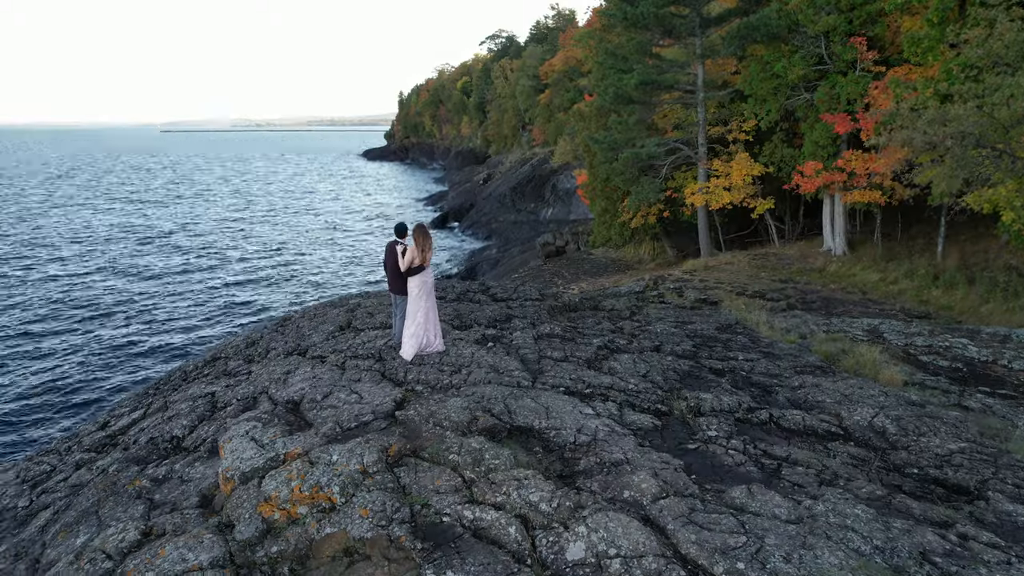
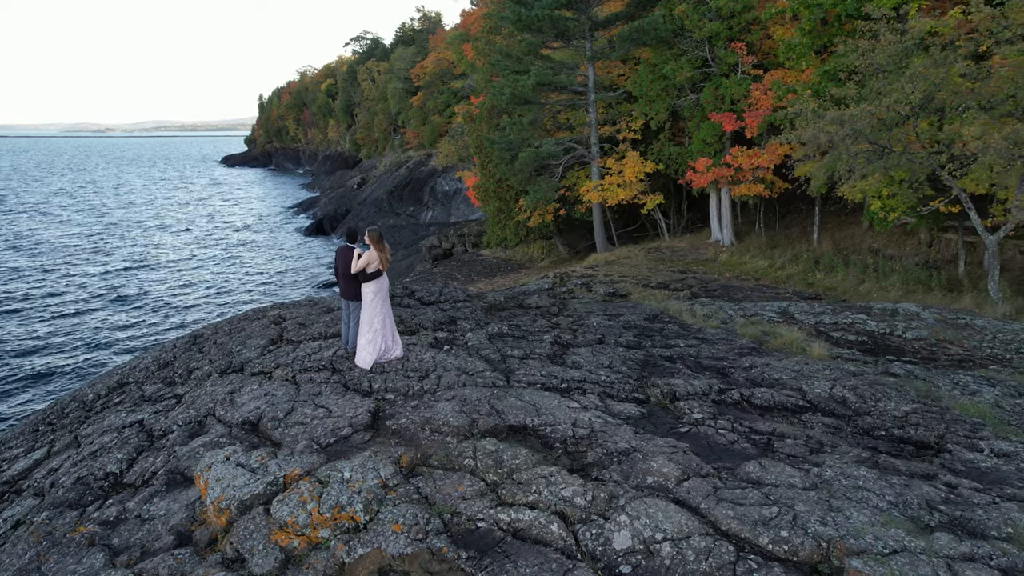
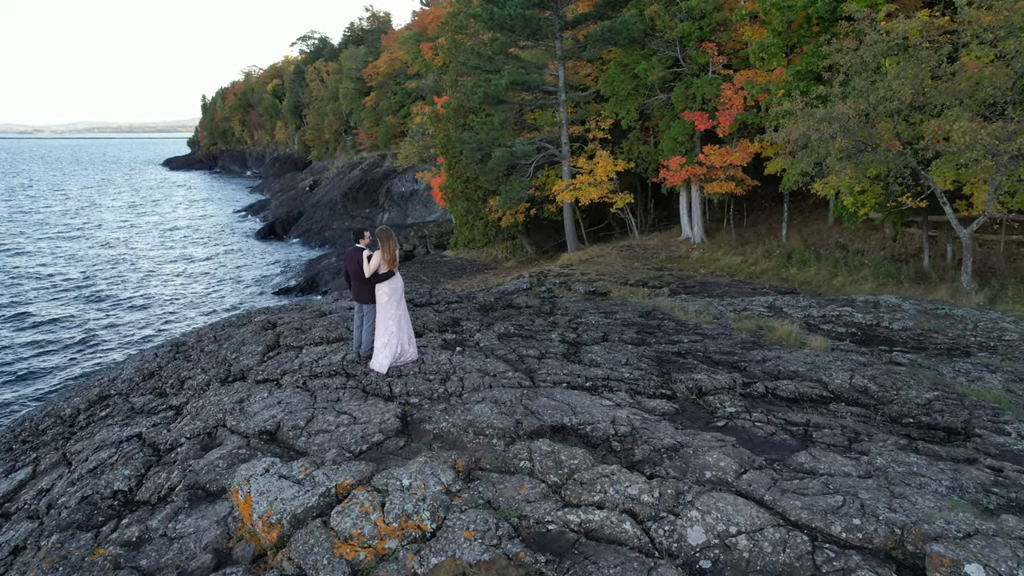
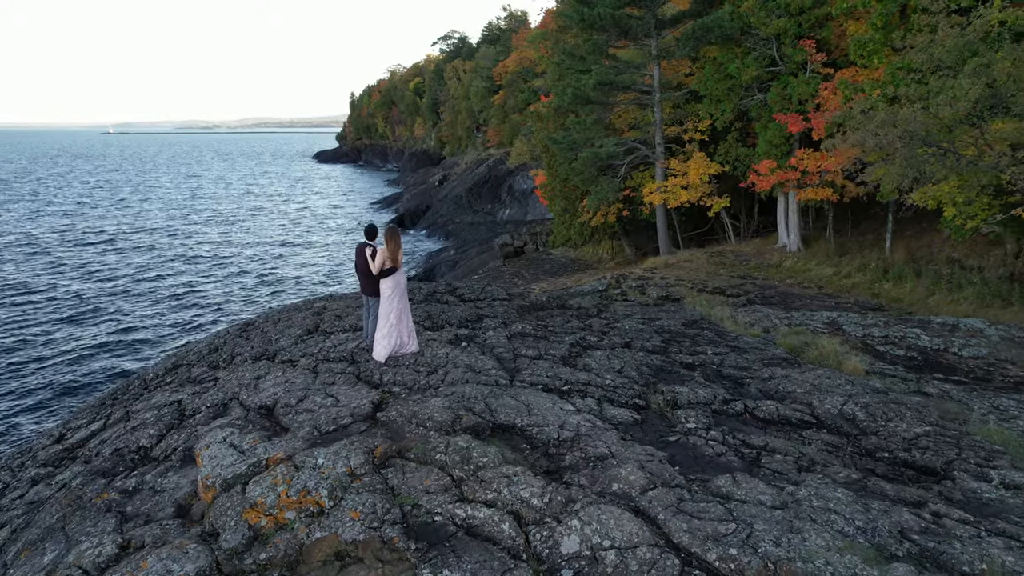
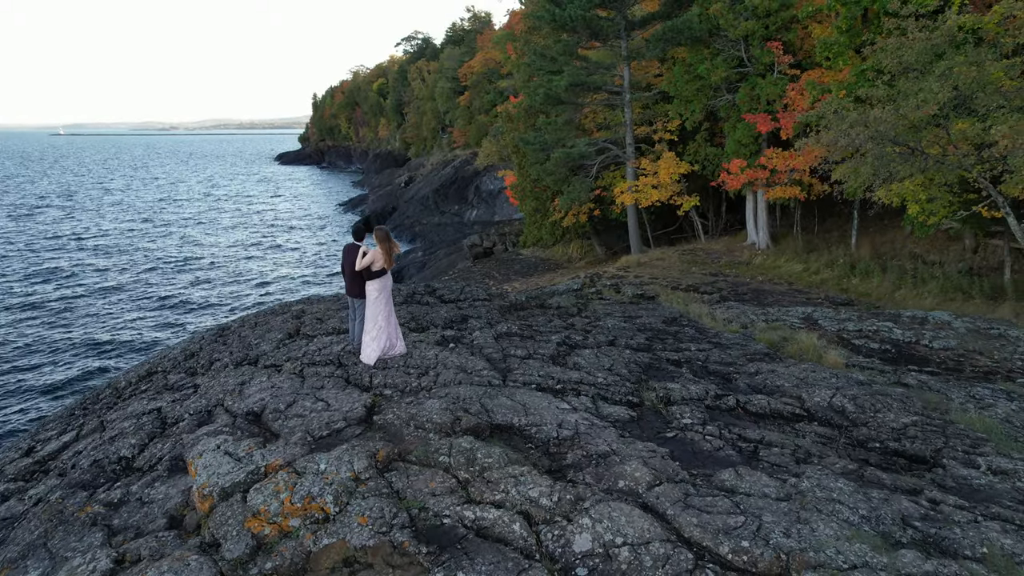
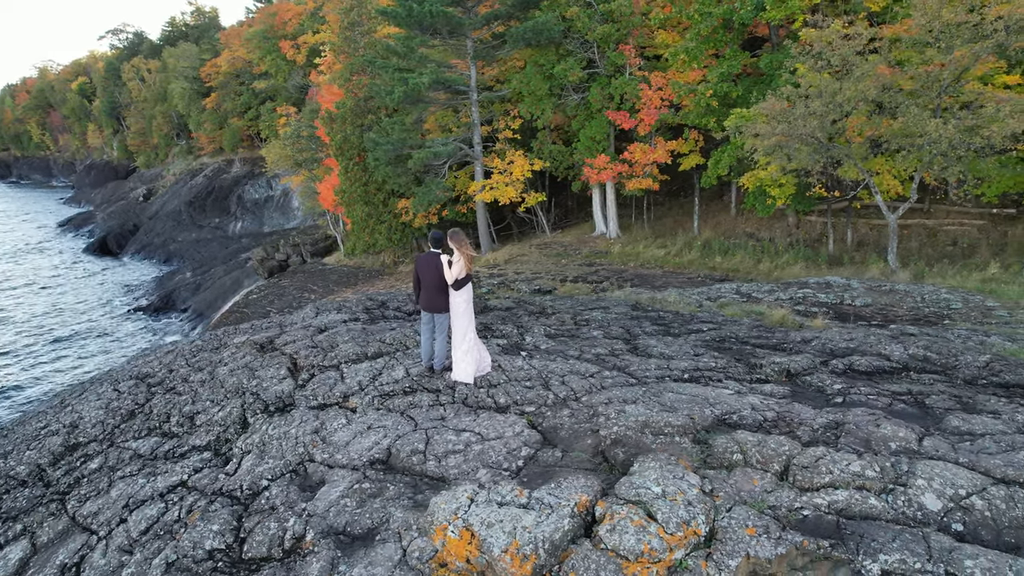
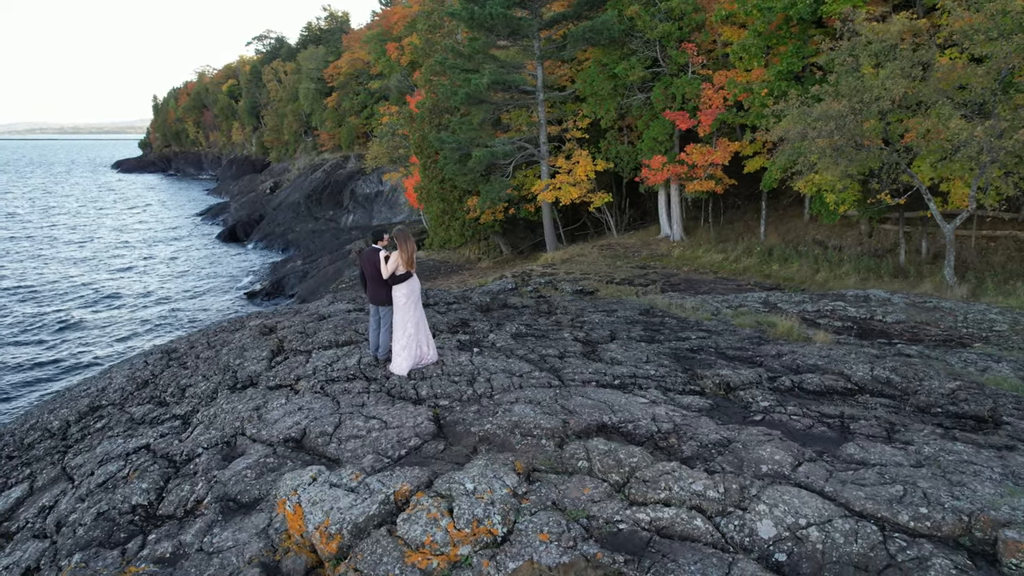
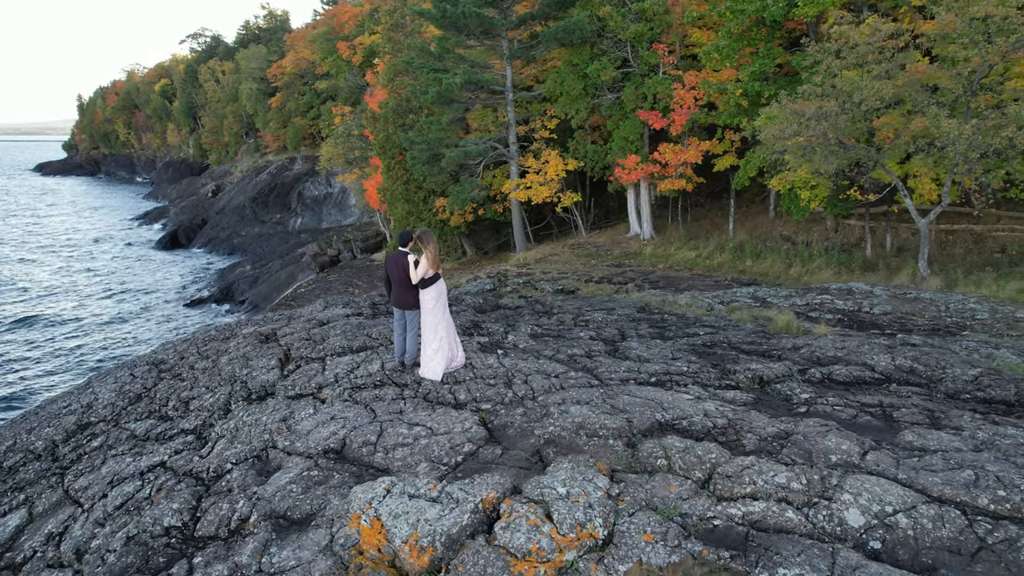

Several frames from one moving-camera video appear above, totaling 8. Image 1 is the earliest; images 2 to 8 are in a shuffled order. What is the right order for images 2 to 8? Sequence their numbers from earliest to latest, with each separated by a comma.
4, 5, 2, 3, 7, 8, 6
